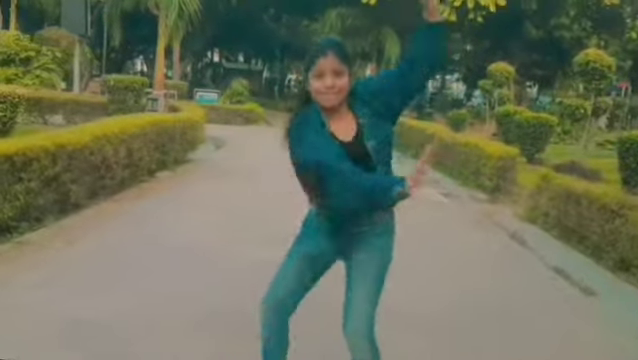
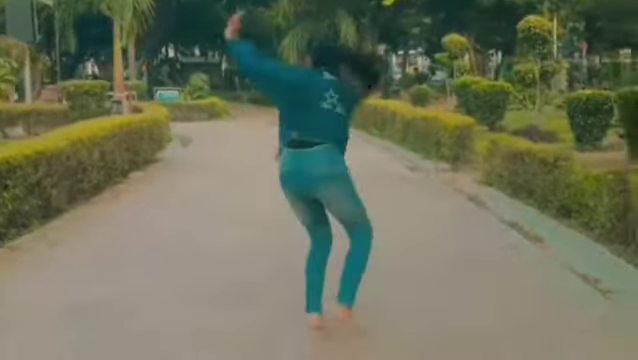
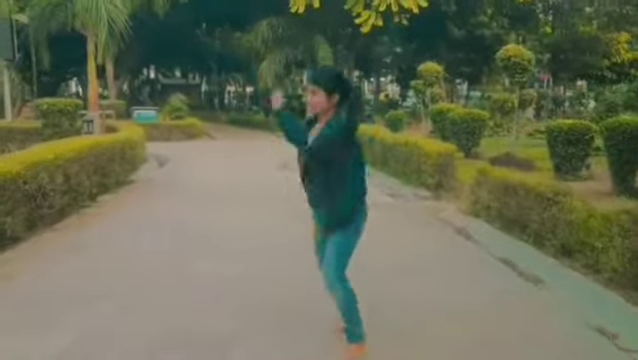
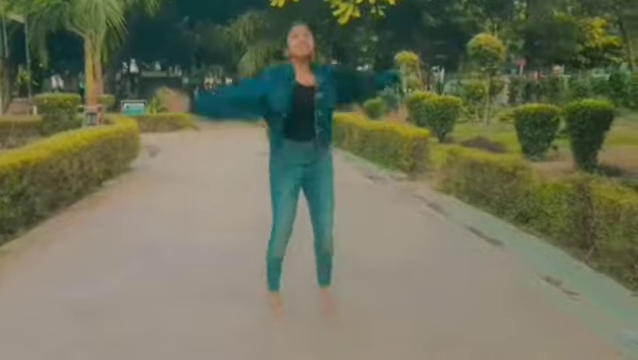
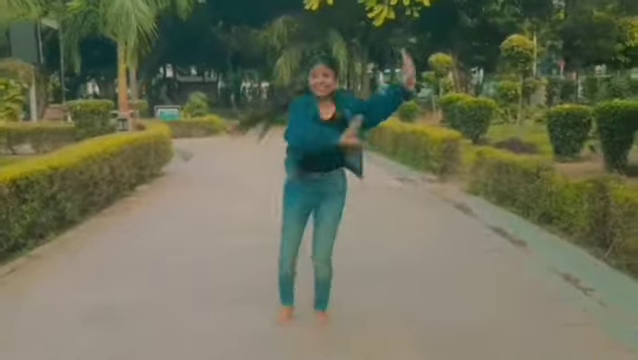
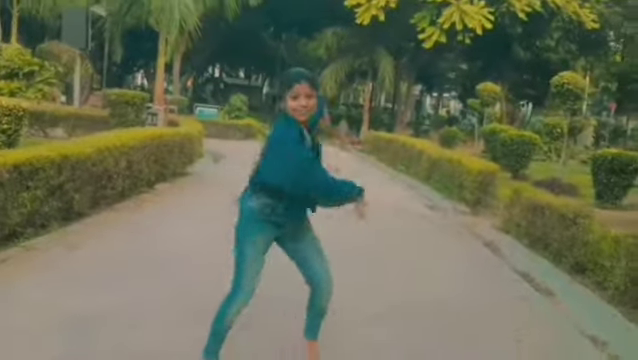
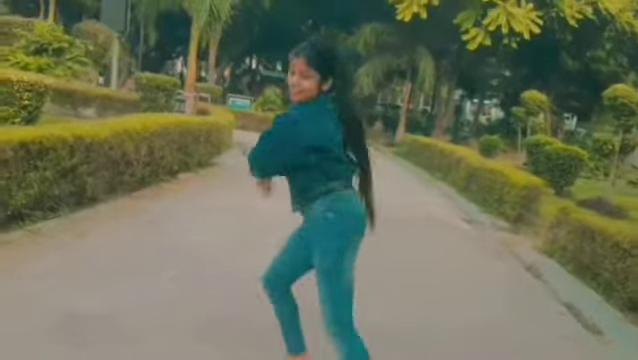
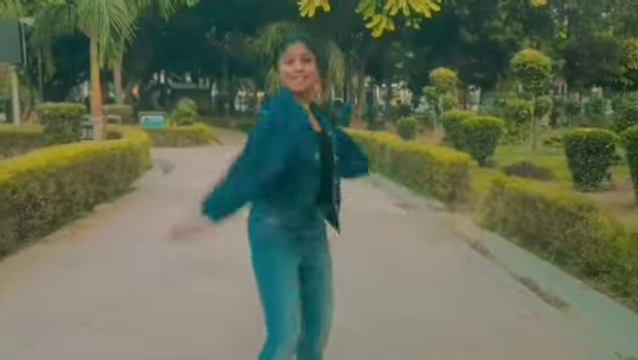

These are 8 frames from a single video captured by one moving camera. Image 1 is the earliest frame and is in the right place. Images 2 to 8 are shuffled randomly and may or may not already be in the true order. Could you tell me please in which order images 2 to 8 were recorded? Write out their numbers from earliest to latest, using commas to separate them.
7, 6, 2, 5, 4, 3, 8
